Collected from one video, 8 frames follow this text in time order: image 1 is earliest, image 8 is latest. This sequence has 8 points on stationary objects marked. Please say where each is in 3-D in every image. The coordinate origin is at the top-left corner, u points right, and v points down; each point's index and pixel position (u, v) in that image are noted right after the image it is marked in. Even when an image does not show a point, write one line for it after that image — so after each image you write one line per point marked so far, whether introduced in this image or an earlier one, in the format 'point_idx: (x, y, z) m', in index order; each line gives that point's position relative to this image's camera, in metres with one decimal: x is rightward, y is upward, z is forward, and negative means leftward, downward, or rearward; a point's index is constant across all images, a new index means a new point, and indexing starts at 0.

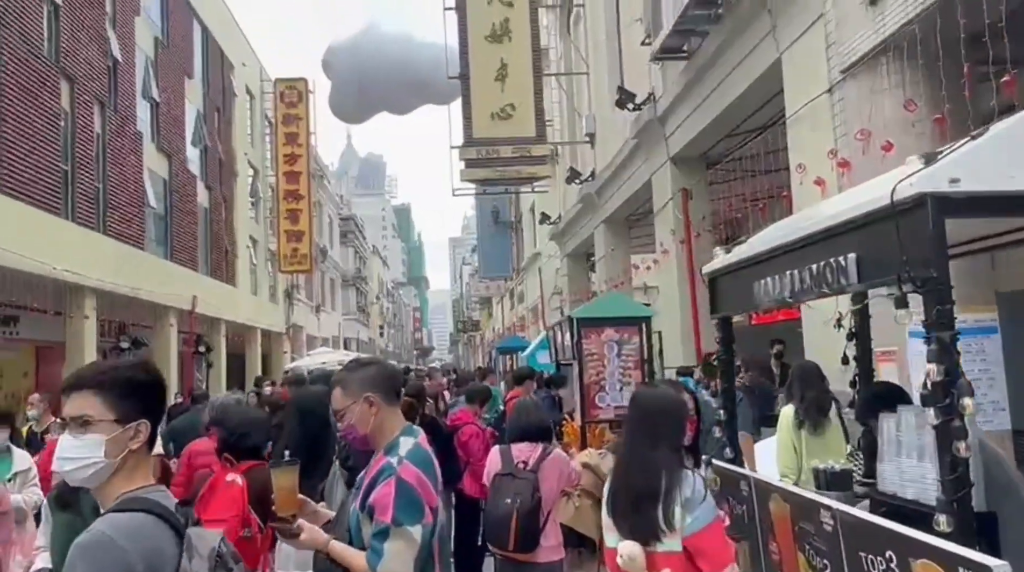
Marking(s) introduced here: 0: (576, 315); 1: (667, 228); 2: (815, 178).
0: (+0.6, -0.3, +9.0) m
1: (+2.5, +0.9, +14.4) m
2: (+2.7, +1.0, +8.2) m
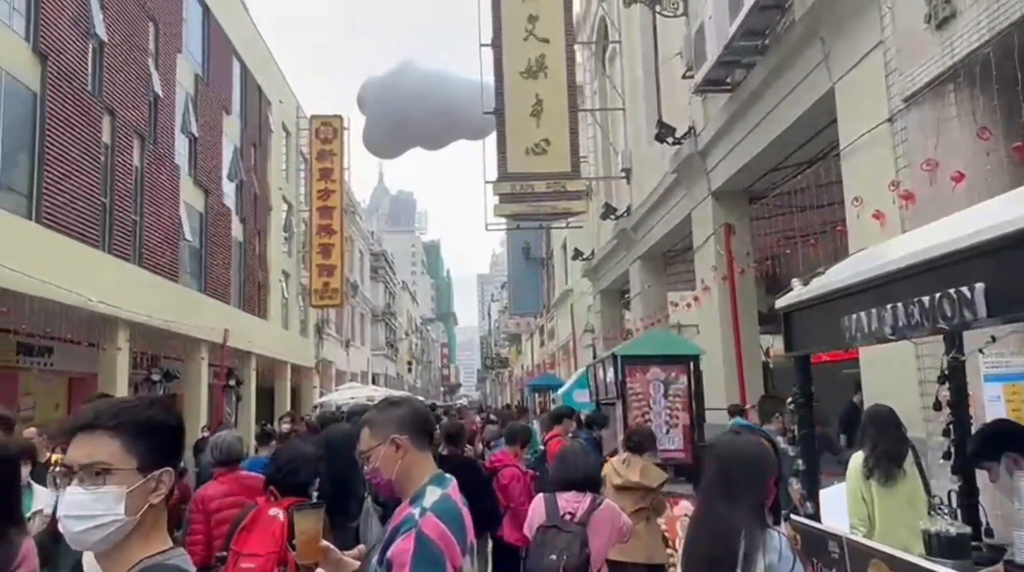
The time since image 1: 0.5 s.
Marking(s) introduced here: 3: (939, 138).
0: (+1.0, -0.6, +8.6) m
1: (+3.1, +0.3, +14.0) m
2: (+3.1, +0.6, +7.8) m
3: (+3.2, +1.1, +6.7) m
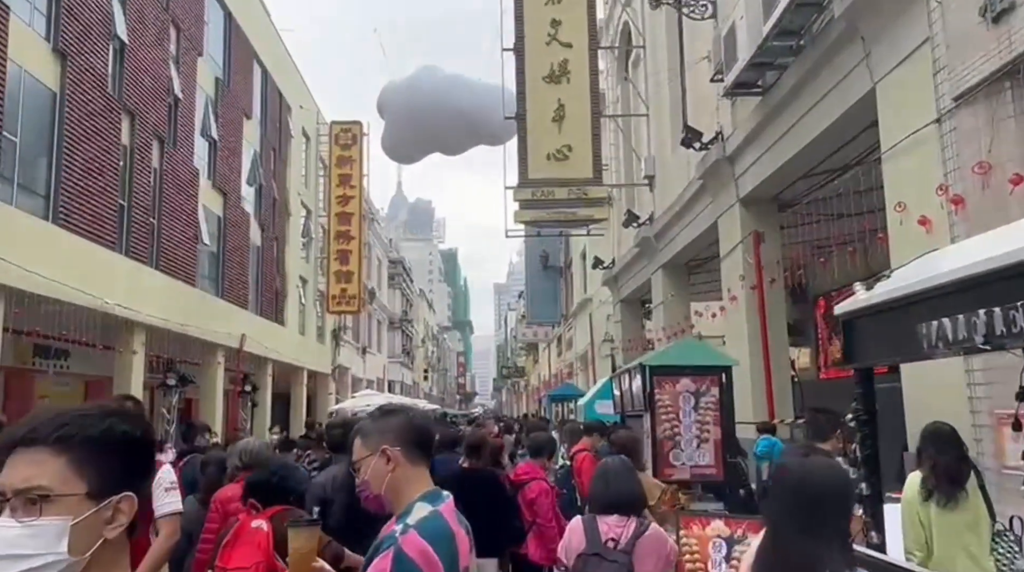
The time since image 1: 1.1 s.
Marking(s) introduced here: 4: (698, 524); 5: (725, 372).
0: (+1.2, -0.7, +8.3) m
1: (+3.4, +0.2, +13.7) m
2: (+3.3, +0.5, +7.4) m
3: (+3.4, +1.0, +6.4) m
4: (+1.5, -1.9, +7.3) m
5: (+2.0, -0.8, +8.3) m
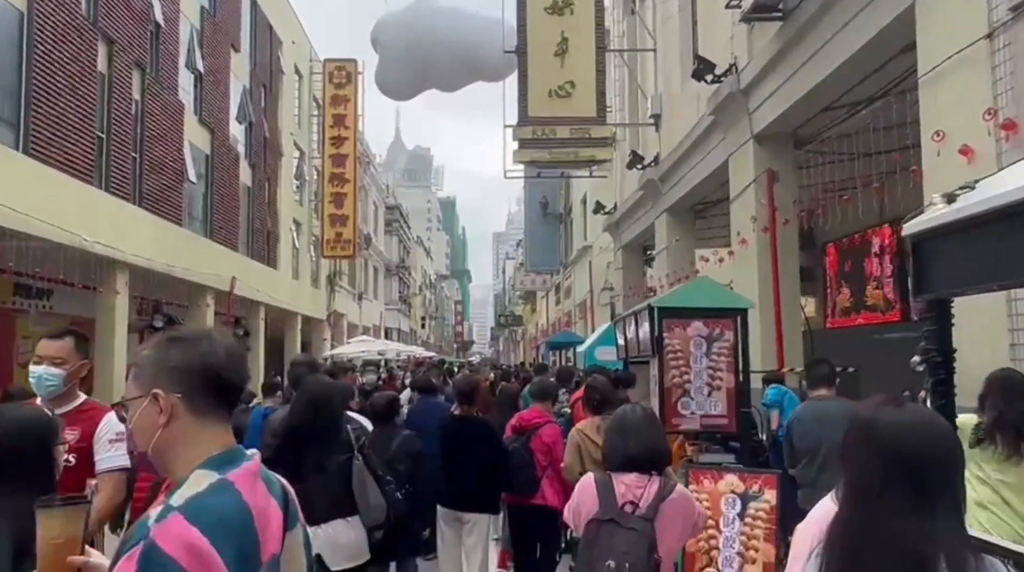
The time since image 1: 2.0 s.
0: (+1.2, -0.1, +7.7) m
1: (+3.4, +1.0, +13.0) m
2: (+3.3, +1.0, +6.7) m
3: (+3.4, +1.4, +5.6) m
4: (+1.5, -1.4, +6.7) m
5: (+2.0, -0.2, +7.7) m
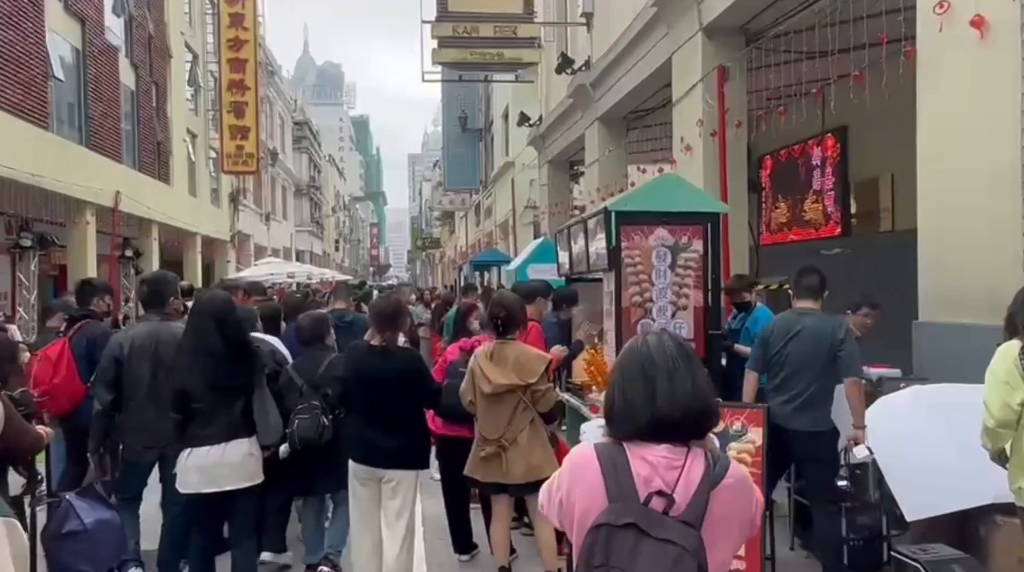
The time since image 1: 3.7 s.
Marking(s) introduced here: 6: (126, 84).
0: (+0.7, +0.6, +6.4) m
1: (+2.4, +2.2, +11.7) m
2: (+2.9, +1.7, +5.5) m
3: (+3.0, +2.0, +4.4) m
4: (+1.1, -0.8, +5.6) m
5: (+1.4, +0.5, +6.5) m
6: (-7.9, +4.2, +18.7) m
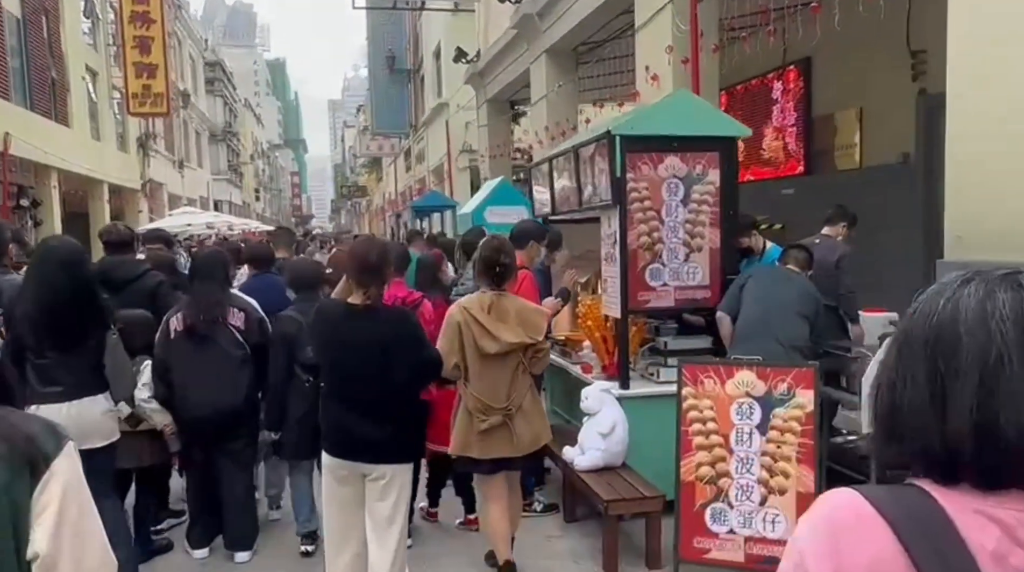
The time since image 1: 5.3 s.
0: (+0.6, +0.9, +5.3) m
1: (+1.8, +2.9, +10.7) m
2: (+2.9, +2.0, +4.6) m
3: (+3.1, +2.3, +3.5) m
4: (+1.1, -0.5, +4.7) m
5: (+1.3, +0.9, +5.5) m
6: (-9.1, +5.0, +16.7) m
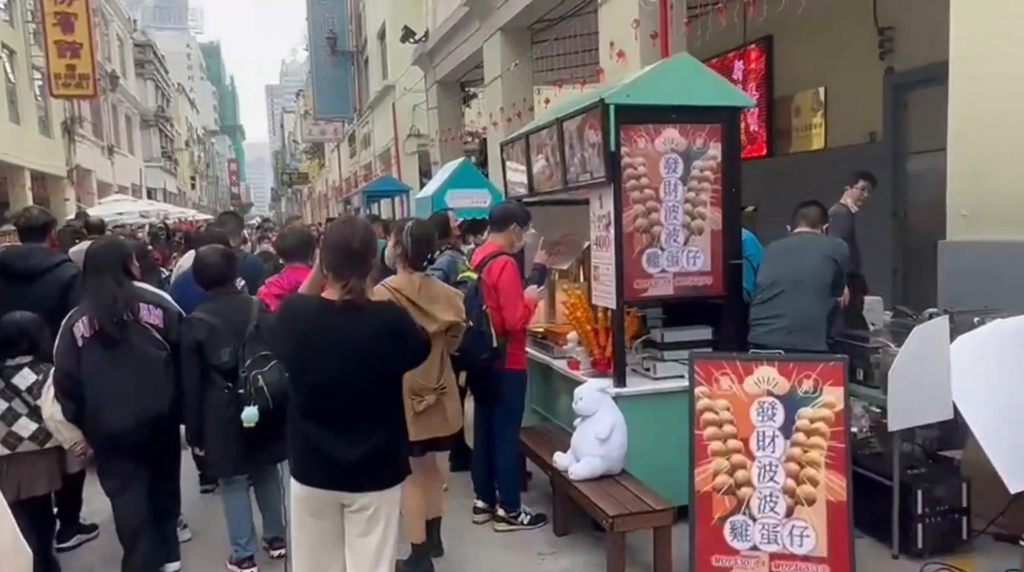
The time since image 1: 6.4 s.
0: (+0.5, +1.0, +4.8) m
1: (+1.3, +3.0, +10.2) m
2: (+2.8, +2.1, +4.2) m
3: (+3.1, +2.4, +3.1) m
4: (+1.0, -0.4, +4.1) m
5: (+1.2, +0.9, +5.0) m
6: (-9.9, +5.1, +15.4) m
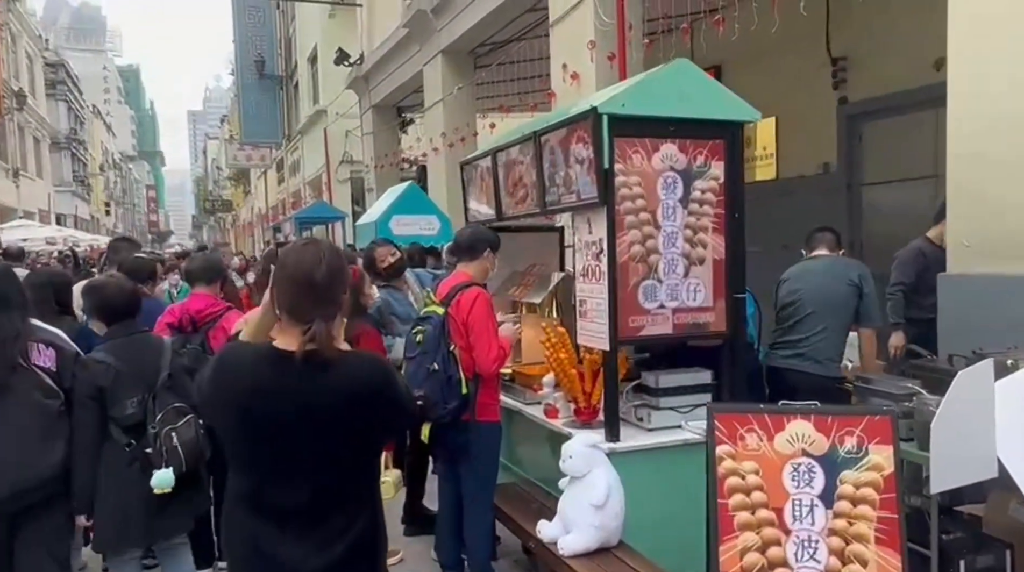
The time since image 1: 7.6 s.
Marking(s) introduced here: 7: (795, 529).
0: (+0.4, +0.8, +4.1) m
1: (+0.8, +2.6, +9.6) m
2: (+2.7, +1.9, +3.8) m
3: (+3.1, +2.2, +2.7) m
4: (+1.0, -0.6, +3.5) m
5: (+1.1, +0.7, +4.4) m
6: (-10.9, +4.6, +14.0) m
7: (+1.1, -0.9, +3.4) m
